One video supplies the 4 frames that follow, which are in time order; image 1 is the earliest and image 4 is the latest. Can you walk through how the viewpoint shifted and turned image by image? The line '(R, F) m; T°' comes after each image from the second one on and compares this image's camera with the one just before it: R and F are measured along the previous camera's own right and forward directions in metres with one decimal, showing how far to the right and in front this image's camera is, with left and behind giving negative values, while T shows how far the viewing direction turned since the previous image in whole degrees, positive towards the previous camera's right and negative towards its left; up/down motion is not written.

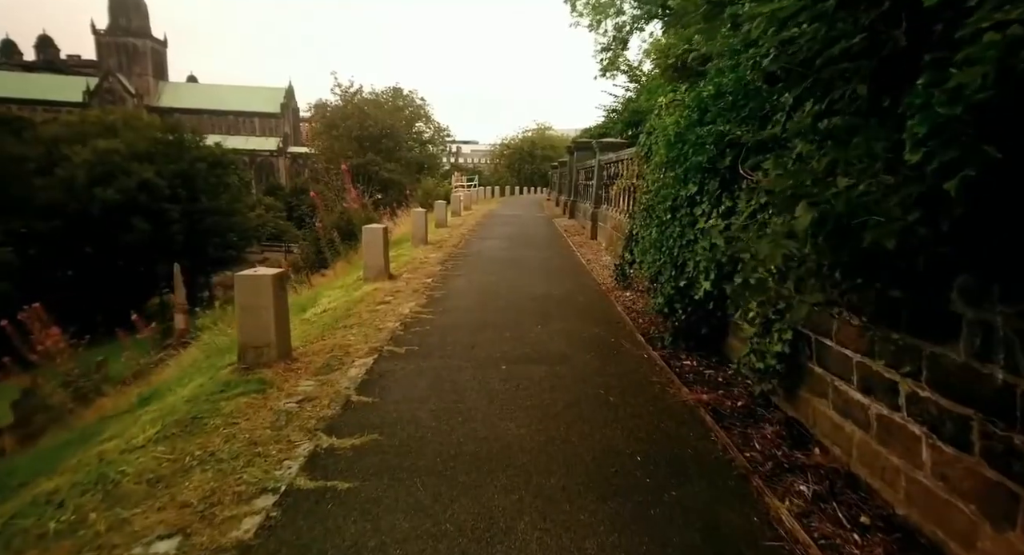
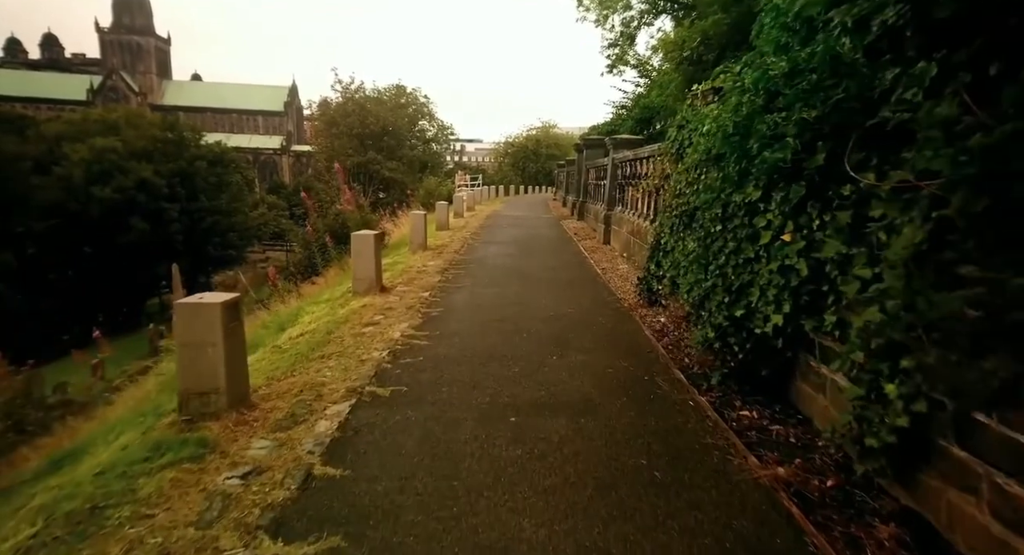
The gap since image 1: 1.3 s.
(-0.1, +0.9) m; 0°
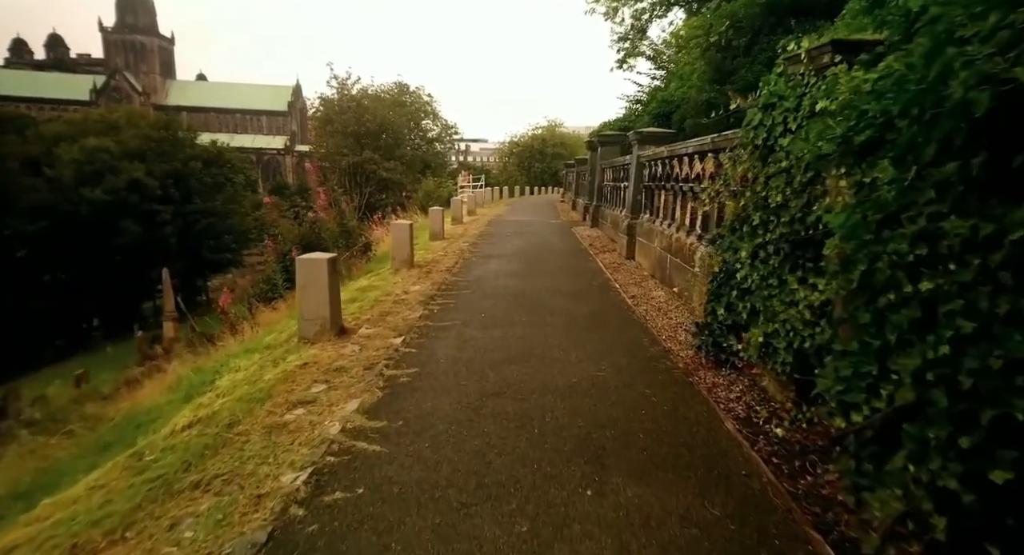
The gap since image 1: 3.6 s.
(0.0, +1.9) m; -1°
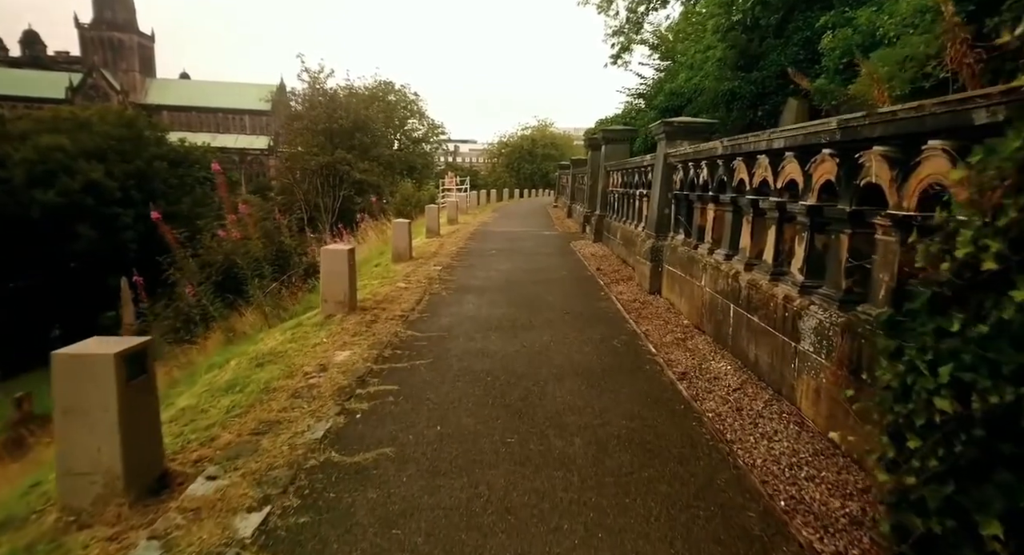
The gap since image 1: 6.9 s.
(+0.1, +2.6) m; +1°
